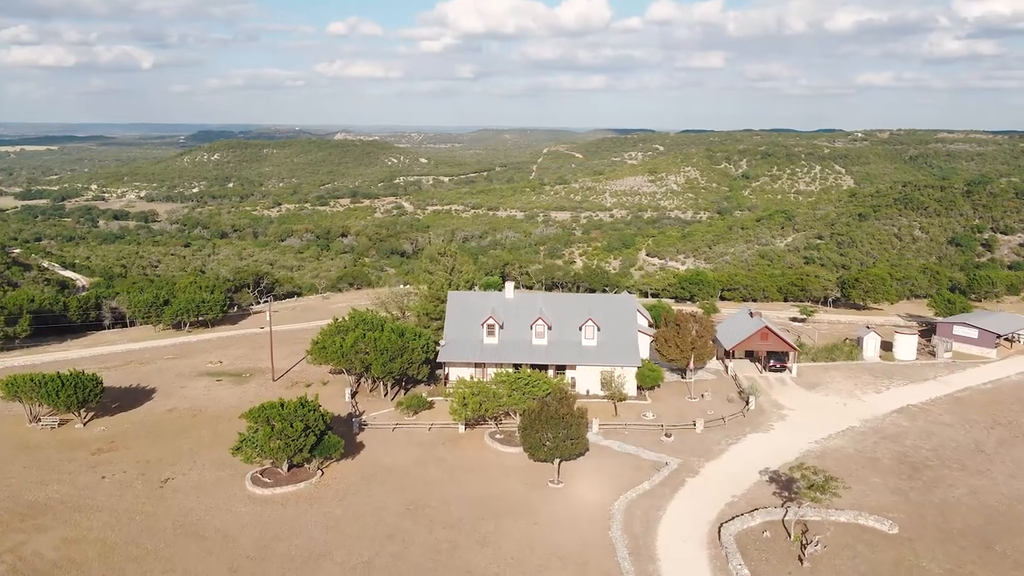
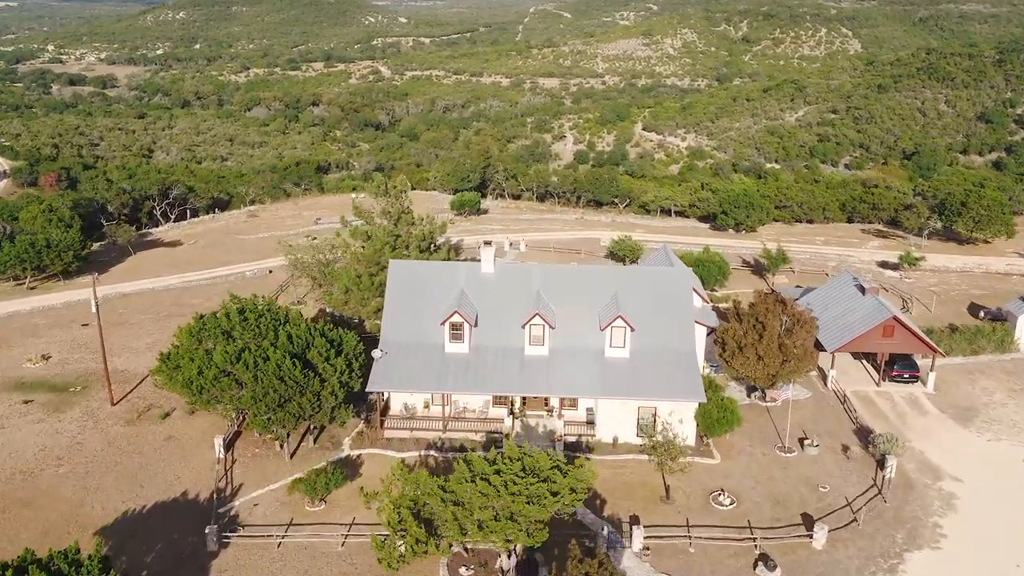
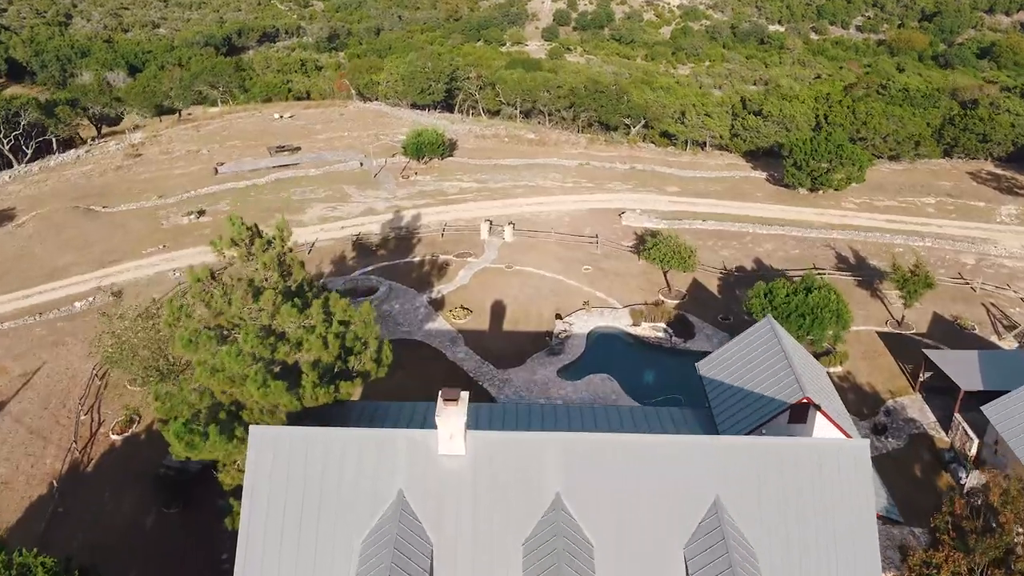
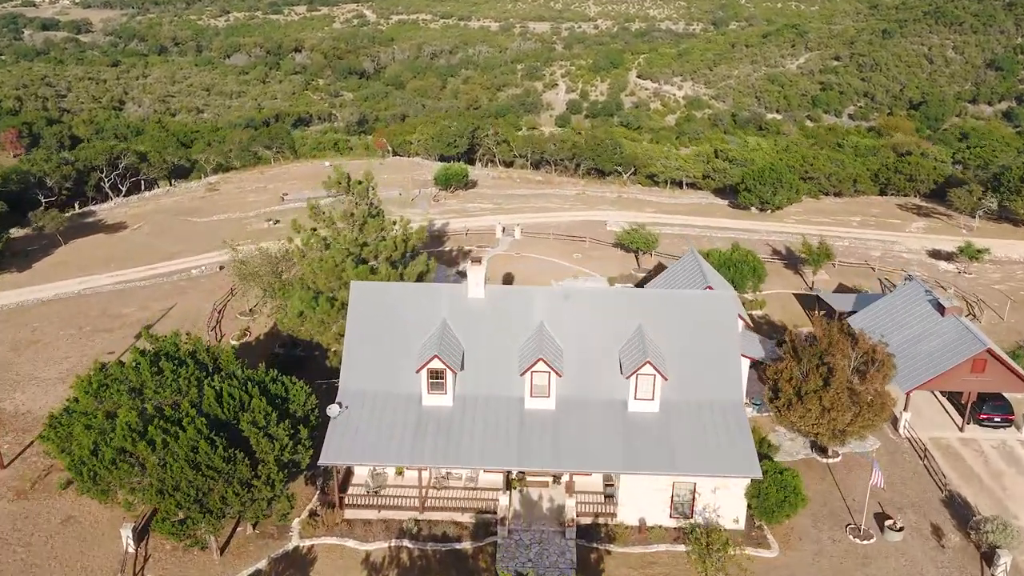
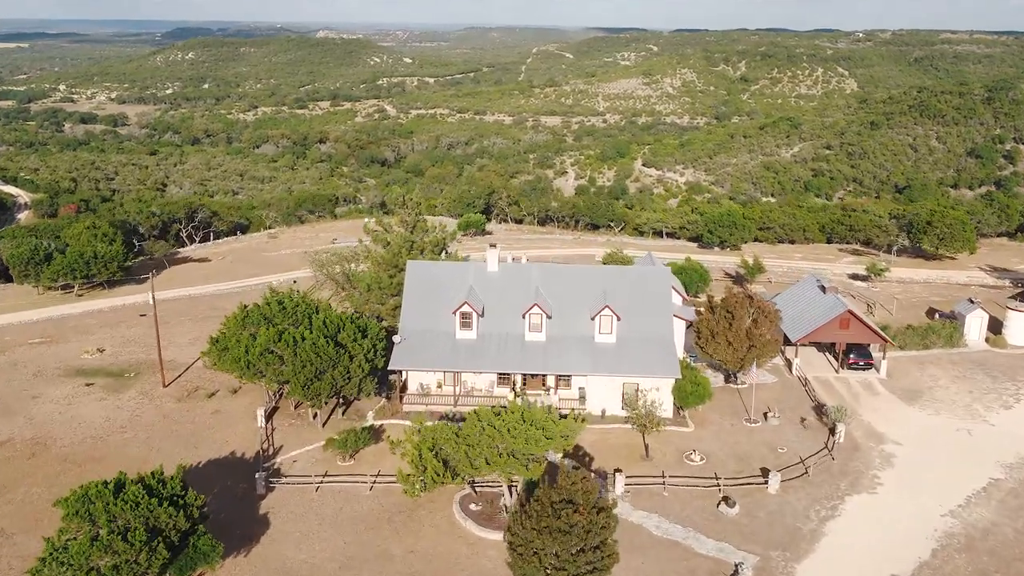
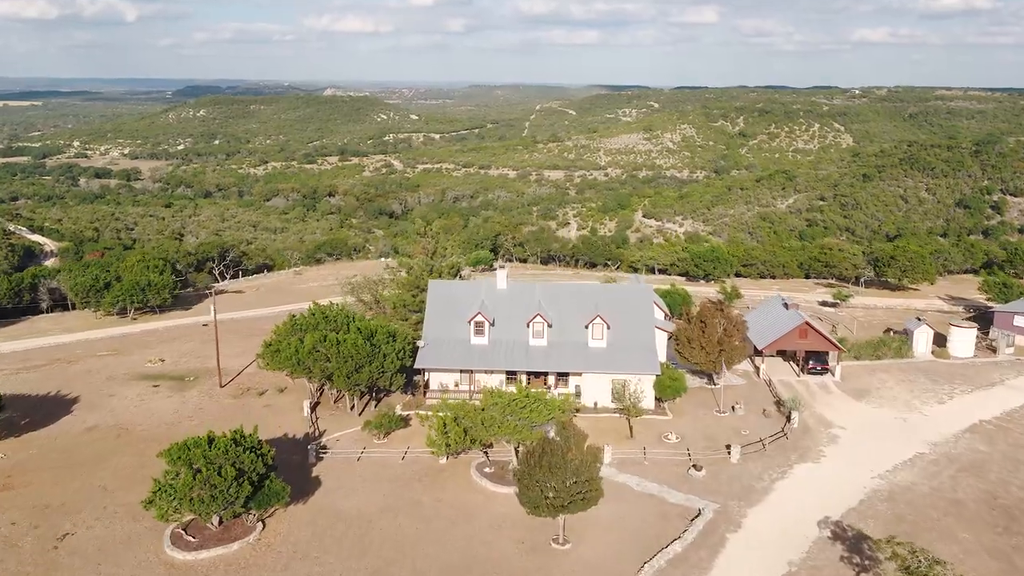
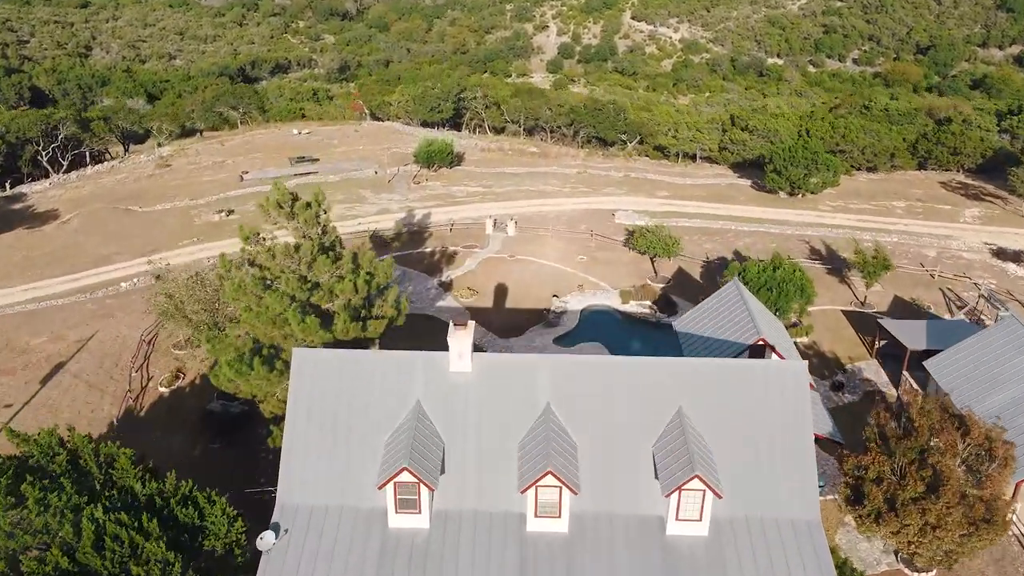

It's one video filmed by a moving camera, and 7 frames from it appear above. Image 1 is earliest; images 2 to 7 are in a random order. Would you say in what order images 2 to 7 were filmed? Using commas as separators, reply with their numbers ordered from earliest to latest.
6, 5, 2, 4, 7, 3
